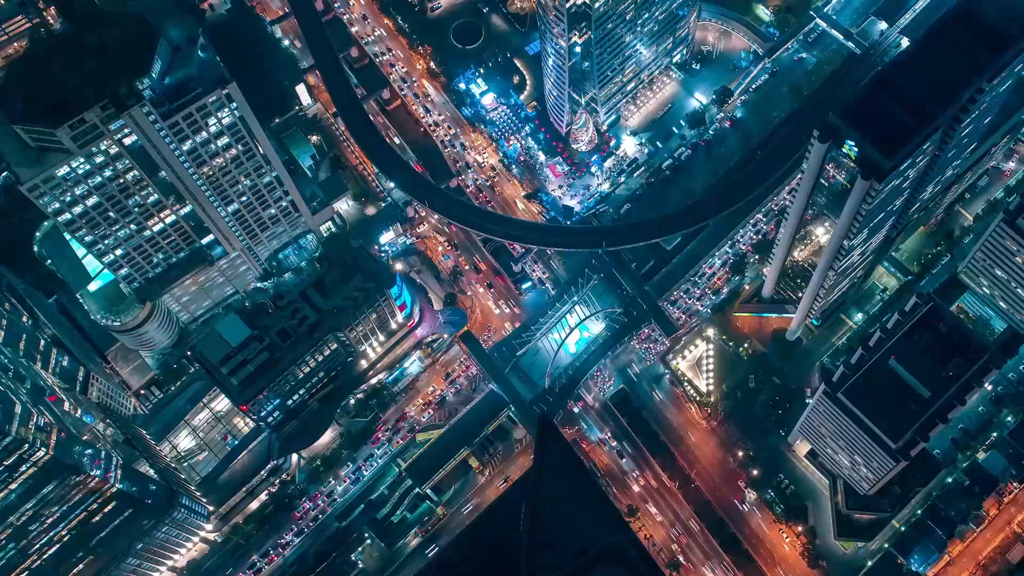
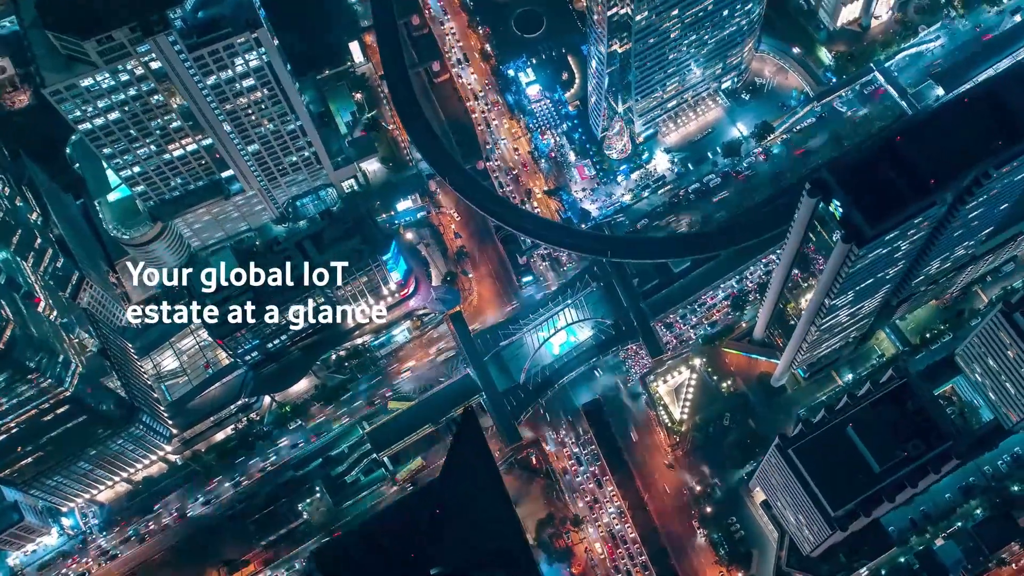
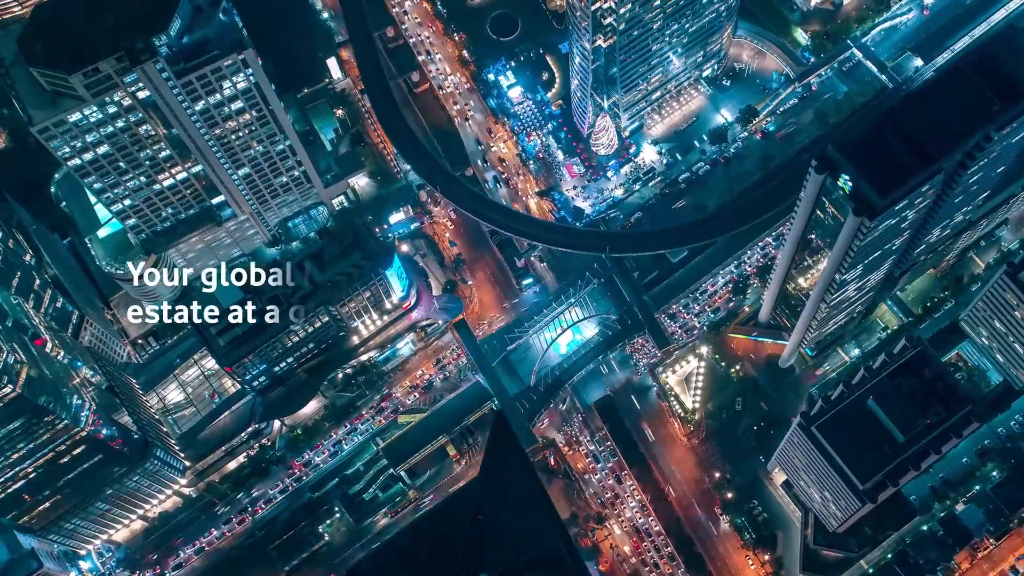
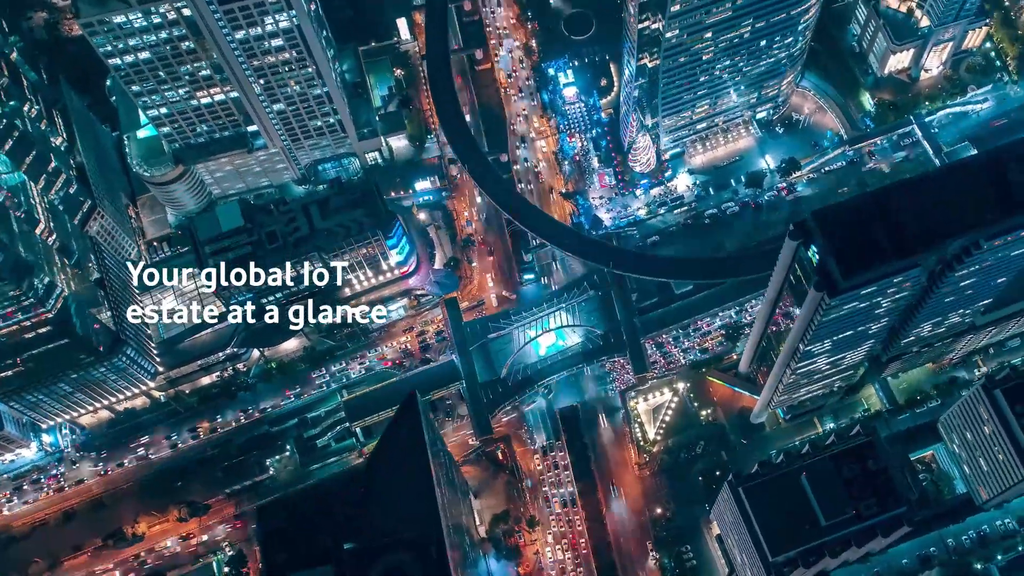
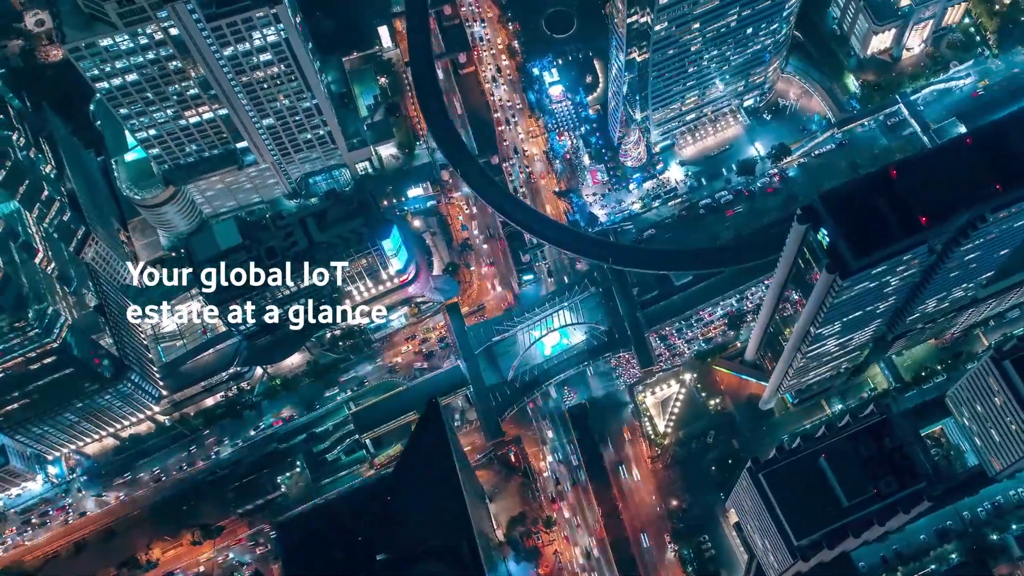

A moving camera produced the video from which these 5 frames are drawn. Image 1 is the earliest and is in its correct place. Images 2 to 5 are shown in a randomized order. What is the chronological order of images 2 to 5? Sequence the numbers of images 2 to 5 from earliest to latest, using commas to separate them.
3, 2, 5, 4
